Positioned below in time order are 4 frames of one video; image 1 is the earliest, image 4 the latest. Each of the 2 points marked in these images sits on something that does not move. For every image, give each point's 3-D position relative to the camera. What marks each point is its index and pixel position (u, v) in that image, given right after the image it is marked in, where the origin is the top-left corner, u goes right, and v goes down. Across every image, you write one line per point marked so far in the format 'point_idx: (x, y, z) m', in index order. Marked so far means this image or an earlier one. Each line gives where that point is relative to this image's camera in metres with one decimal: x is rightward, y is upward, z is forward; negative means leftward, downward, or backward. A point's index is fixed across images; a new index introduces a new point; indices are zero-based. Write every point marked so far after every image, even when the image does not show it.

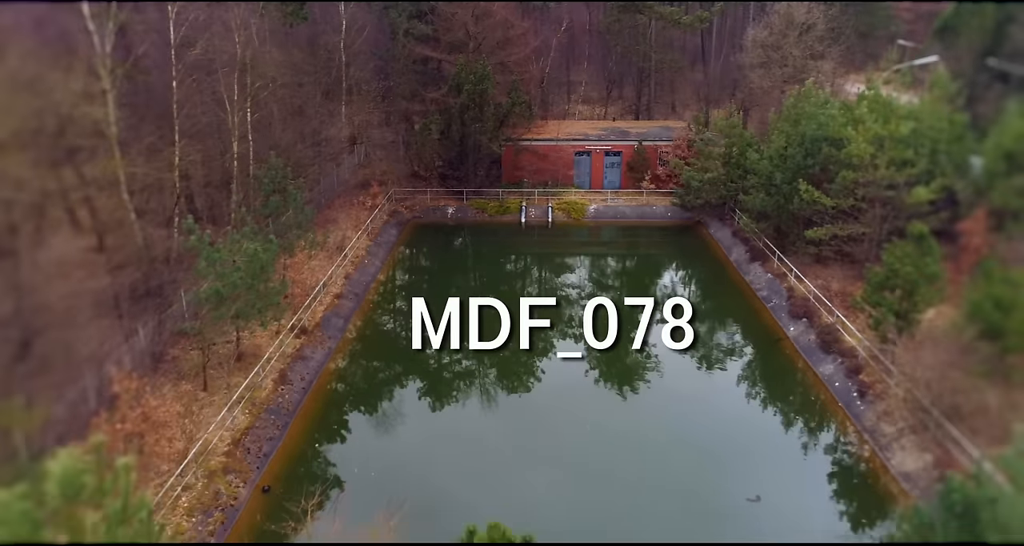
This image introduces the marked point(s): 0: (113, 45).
0: (-4.0, +2.2, +10.7) m
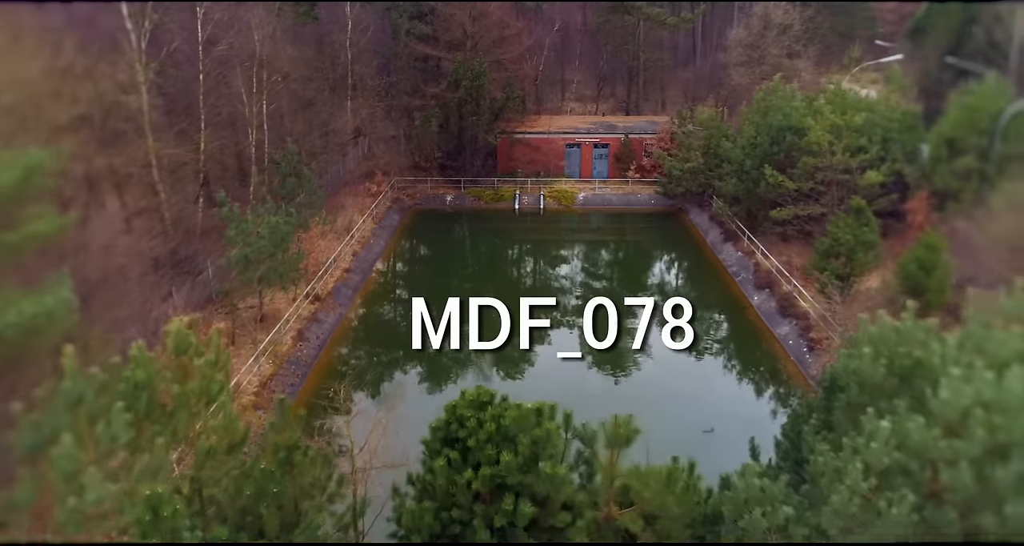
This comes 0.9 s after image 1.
0: (-4.1, +2.6, +12.2) m
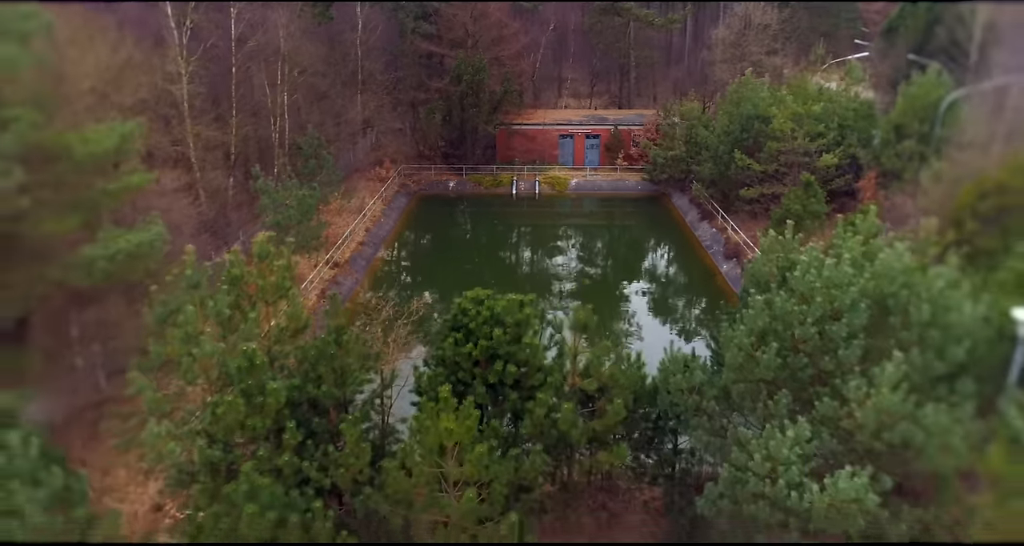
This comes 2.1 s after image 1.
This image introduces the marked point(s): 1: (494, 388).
0: (-4.2, +3.0, +14.1) m
1: (-0.1, -0.7, +6.9) m
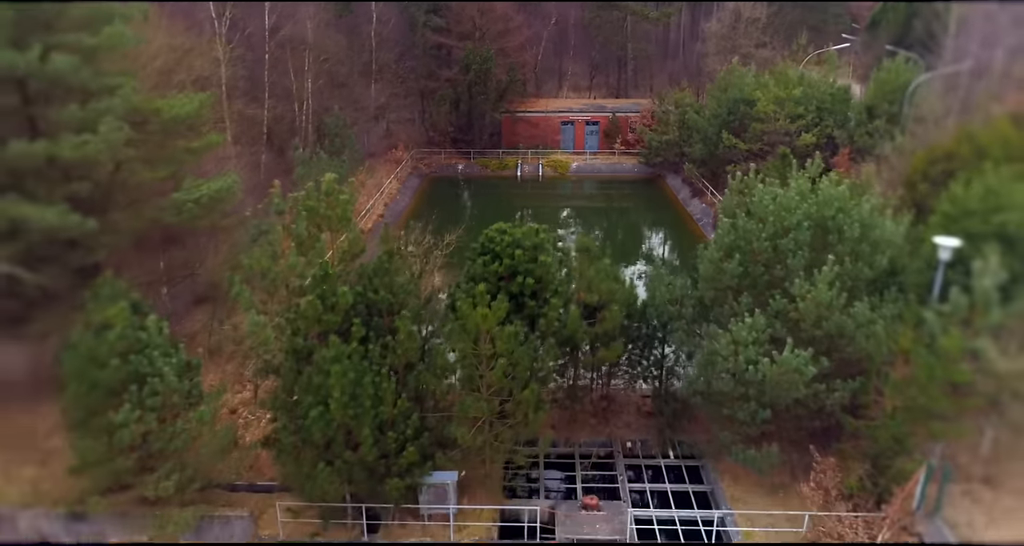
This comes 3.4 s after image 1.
0: (-4.0, +3.5, +15.8) m
1: (0.0, -0.2, +8.6) m
